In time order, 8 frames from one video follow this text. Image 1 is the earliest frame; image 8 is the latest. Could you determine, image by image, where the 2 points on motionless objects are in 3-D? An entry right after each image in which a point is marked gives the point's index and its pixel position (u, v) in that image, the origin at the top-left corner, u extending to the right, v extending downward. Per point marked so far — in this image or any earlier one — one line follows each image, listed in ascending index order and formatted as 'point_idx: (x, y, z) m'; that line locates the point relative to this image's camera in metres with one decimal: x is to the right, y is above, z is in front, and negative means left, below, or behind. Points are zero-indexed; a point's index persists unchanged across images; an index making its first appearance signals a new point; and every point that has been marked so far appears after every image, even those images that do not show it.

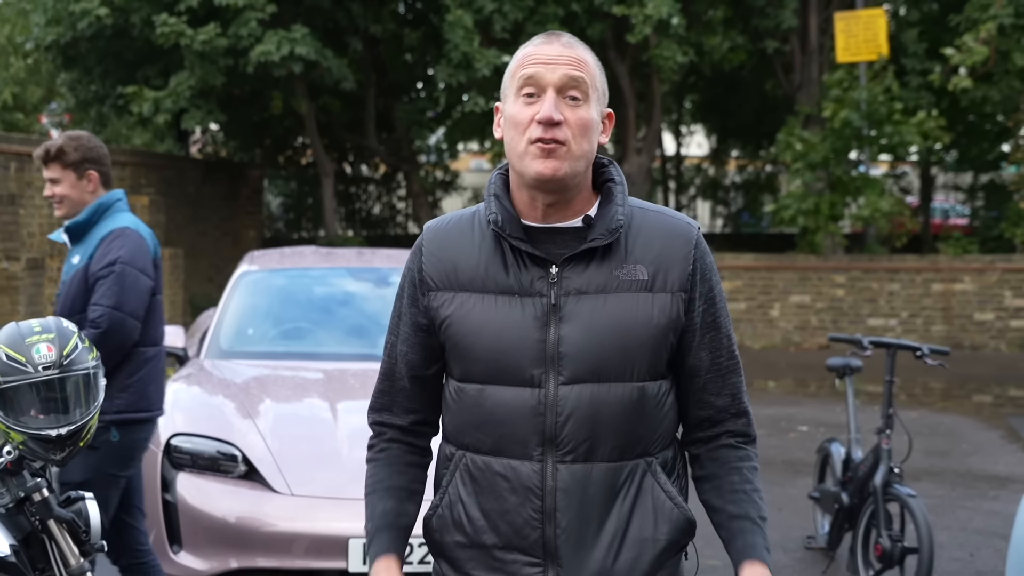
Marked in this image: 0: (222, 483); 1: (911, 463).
0: (-1.1, -0.7, +4.5) m
1: (+3.0, -1.3, +8.9) m
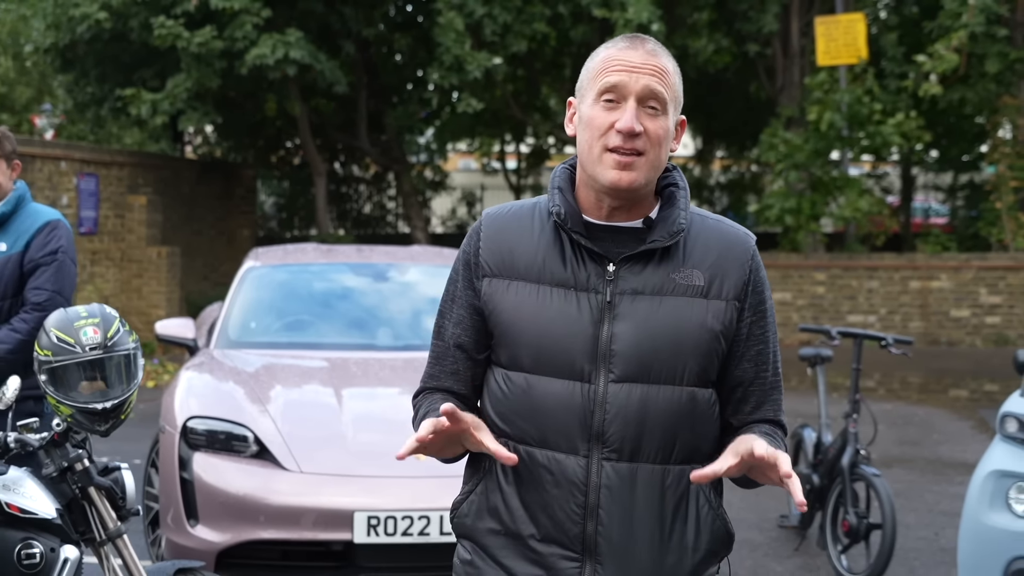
0: (-1.1, -0.7, +4.9) m
1: (+2.9, -1.3, +9.3) m
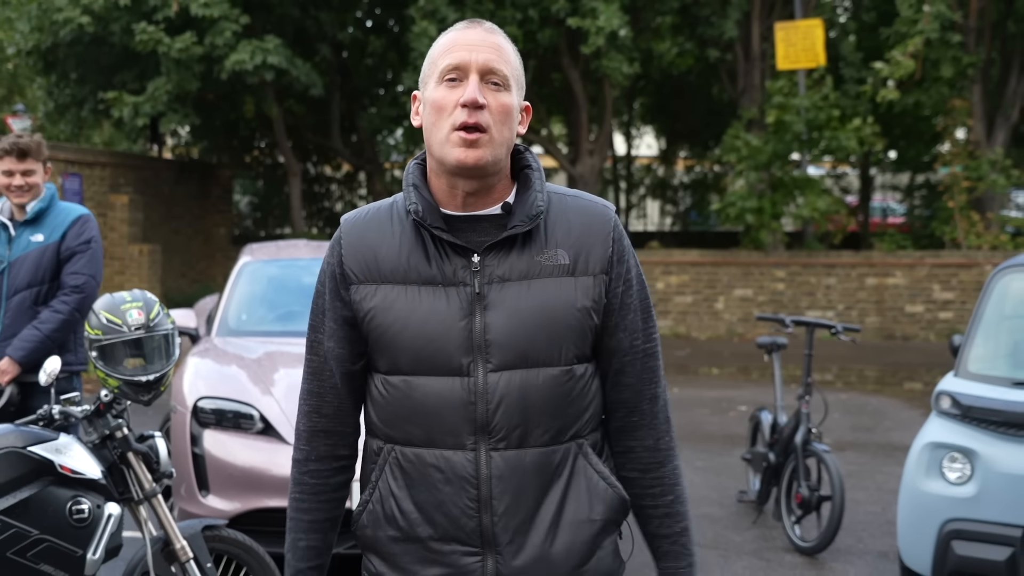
0: (-1.2, -0.7, +5.3) m
1: (+2.7, -1.2, +9.9) m
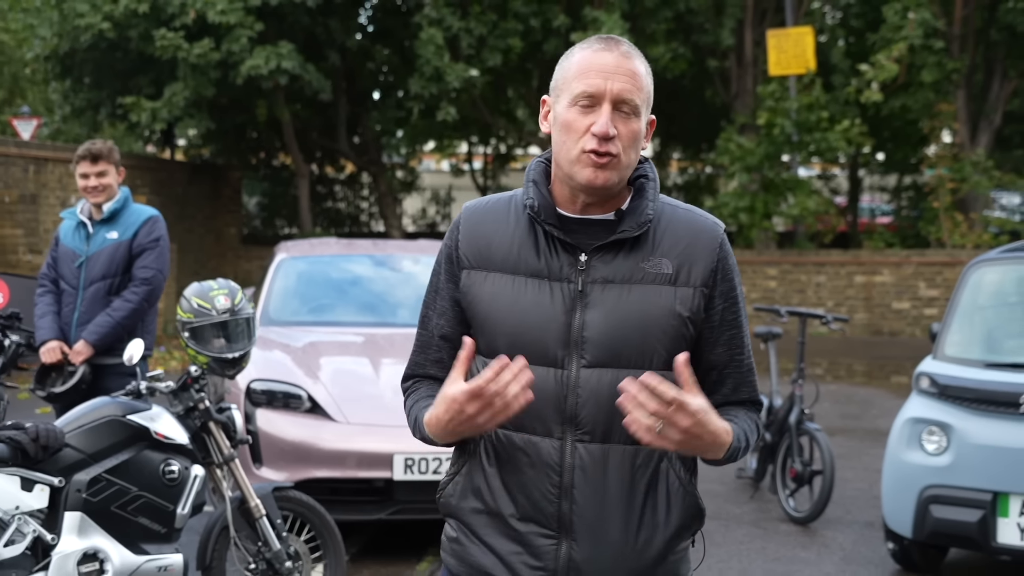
0: (-1.1, -0.6, +5.9) m
1: (+2.8, -1.2, +10.5) m
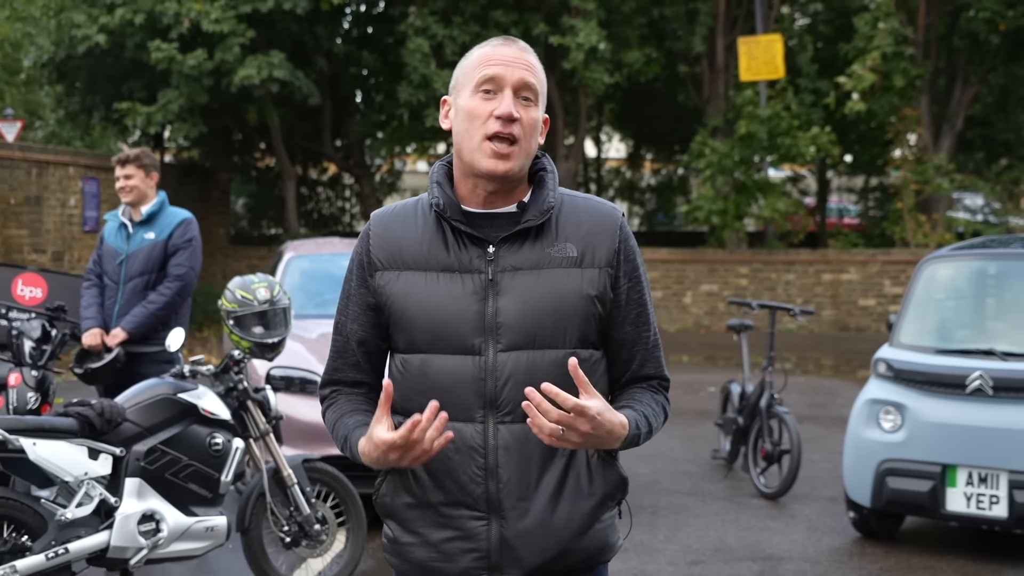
0: (-1.1, -0.6, +6.4) m
1: (+2.7, -1.2, +11.2) m
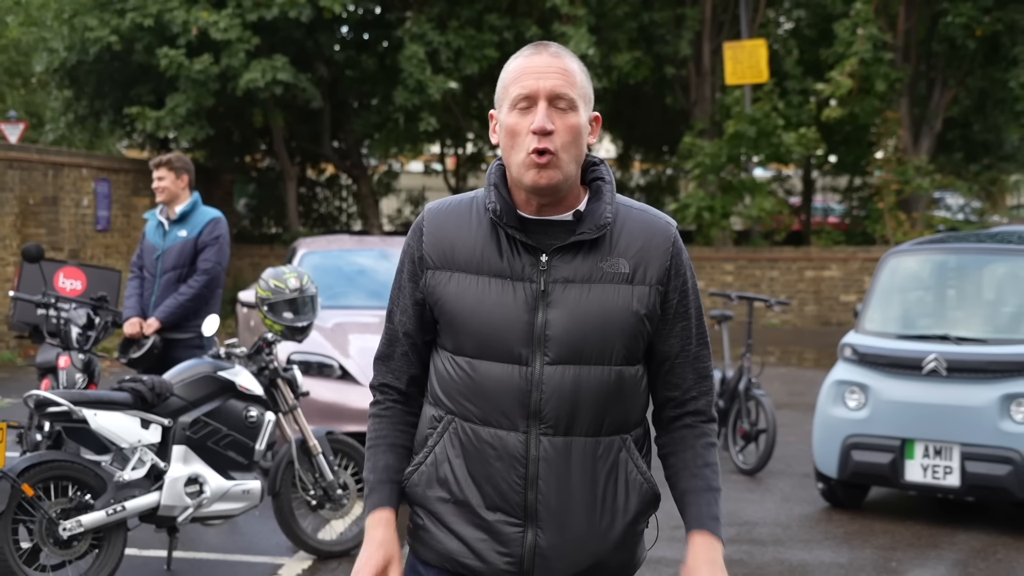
0: (-1.1, -0.6, +7.1) m
1: (+2.6, -1.1, +11.8) m
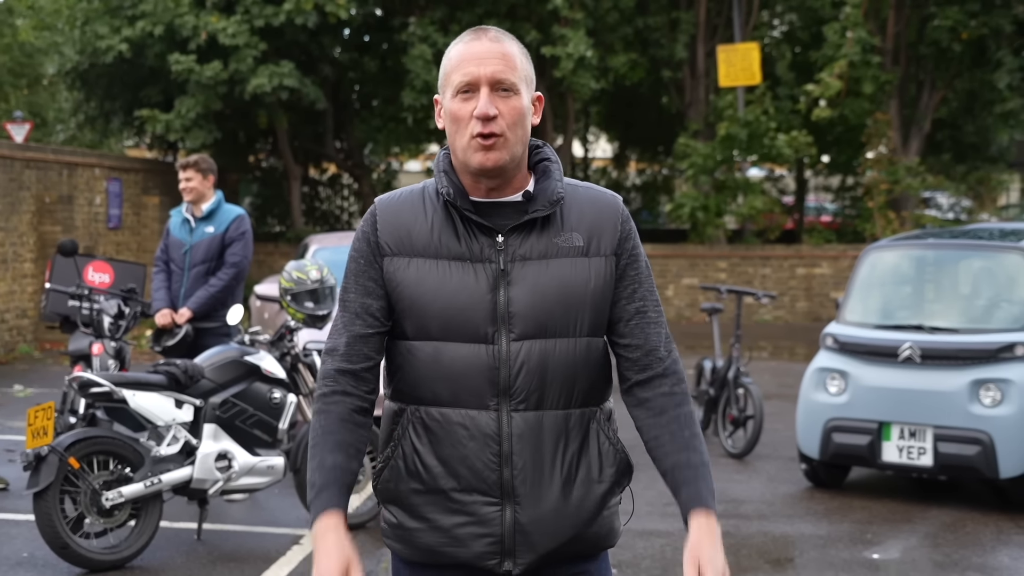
0: (-1.1, -0.5, +7.5) m
1: (+2.6, -1.1, +12.3) m
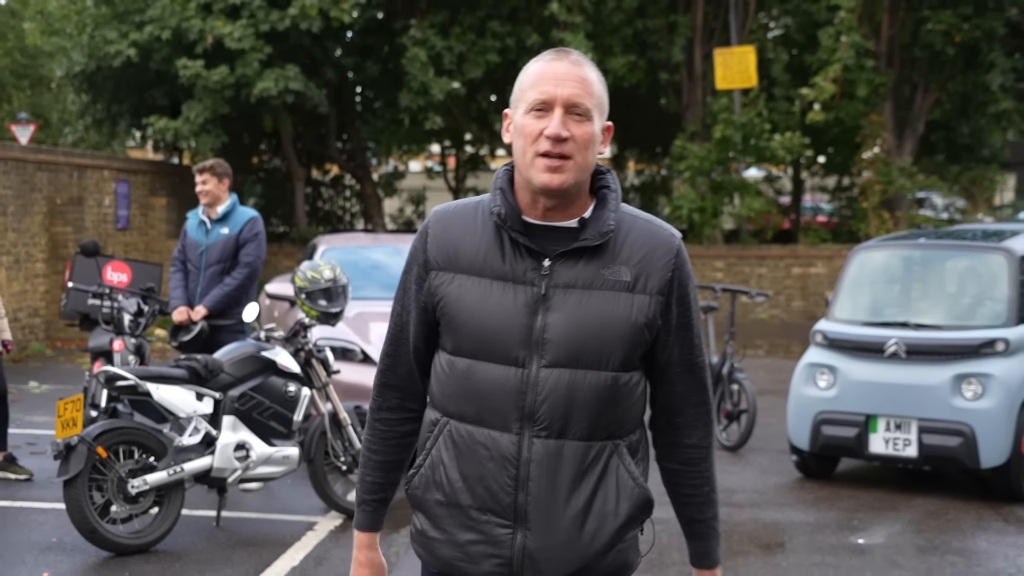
0: (-1.1, -0.5, +7.8) m
1: (+2.6, -1.1, +12.6) m
